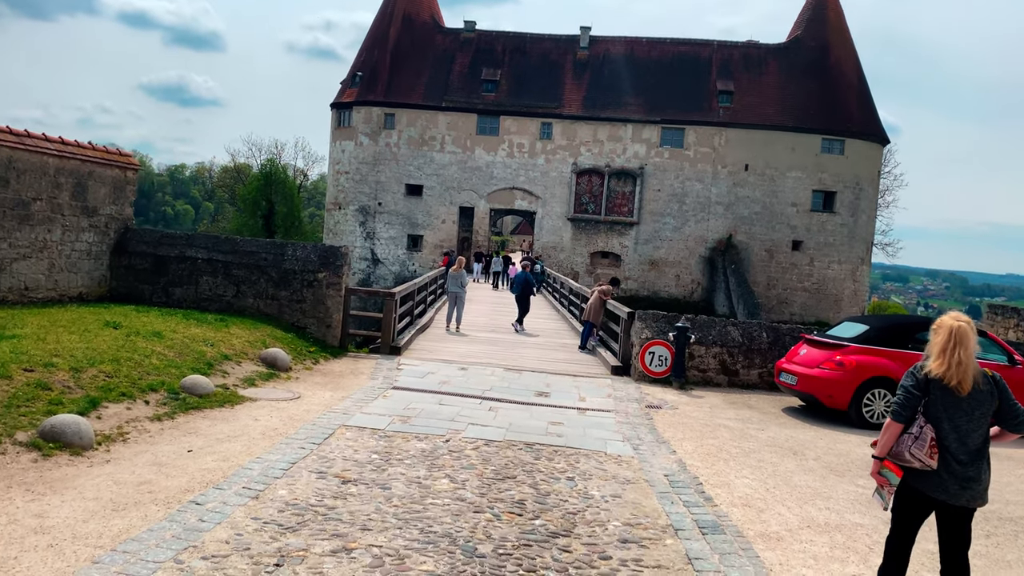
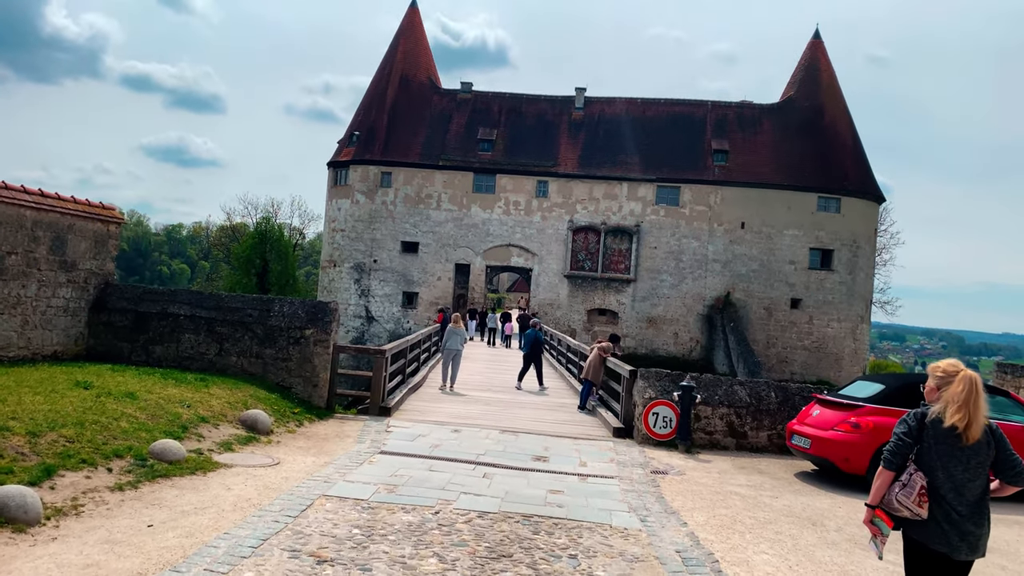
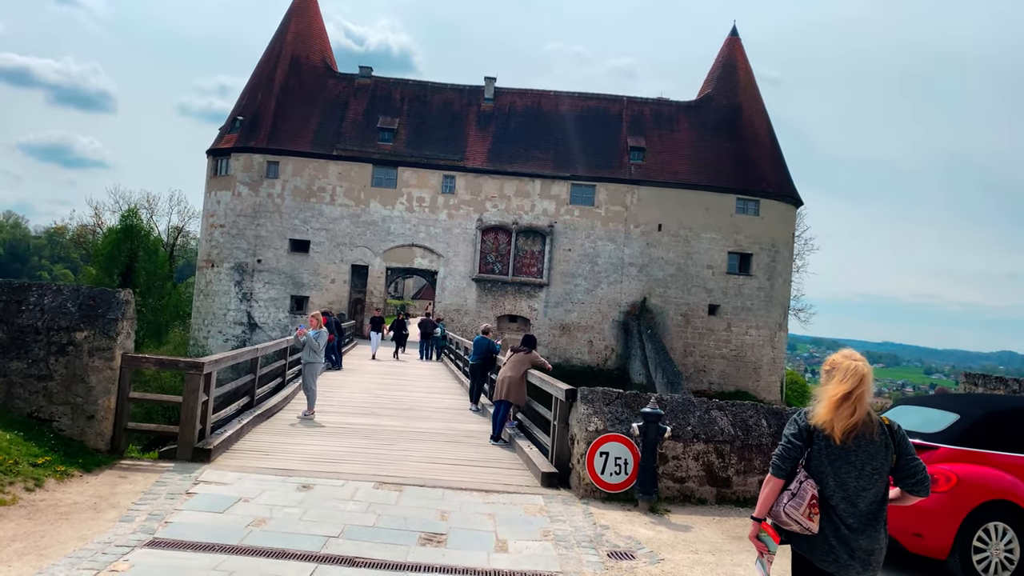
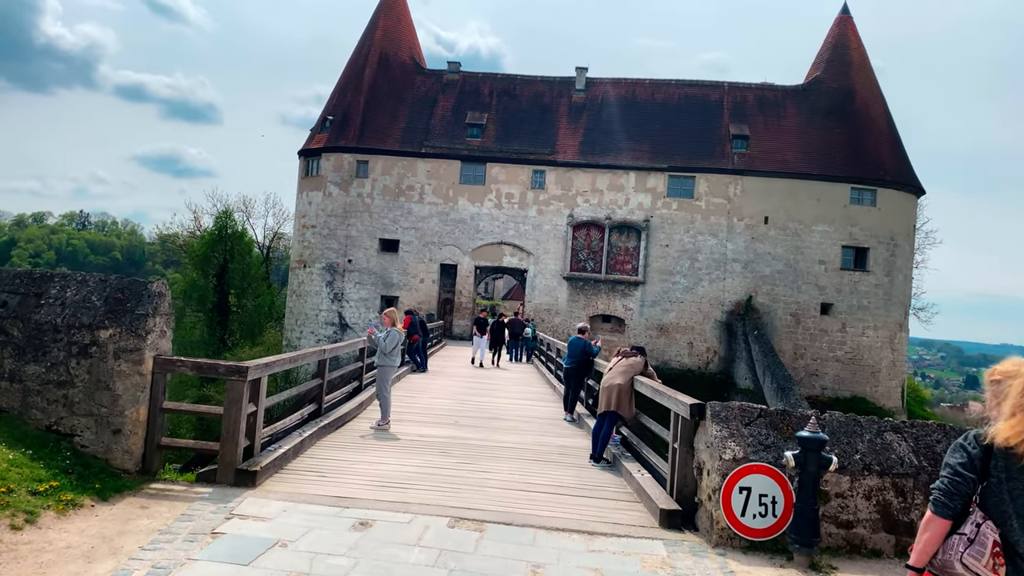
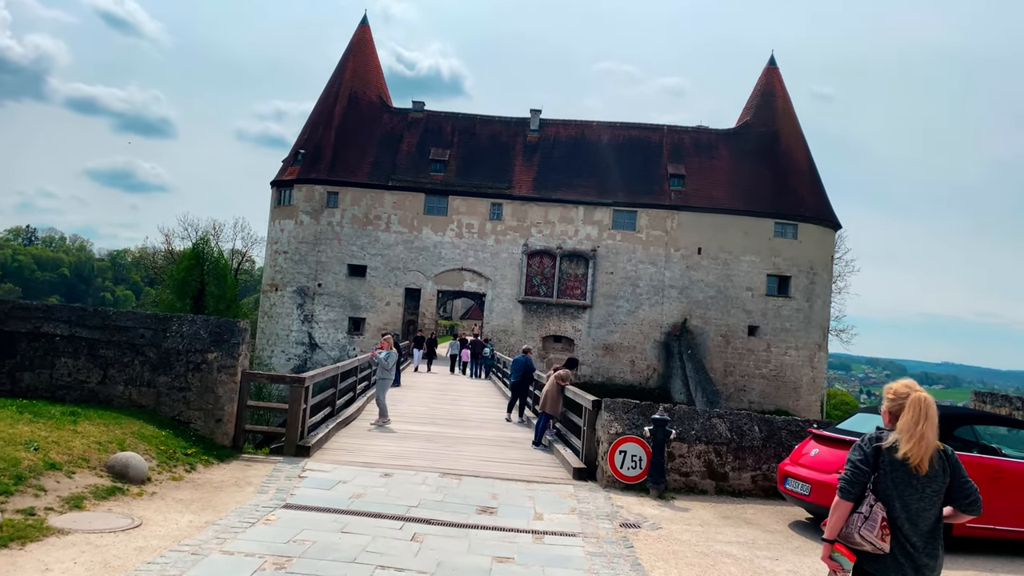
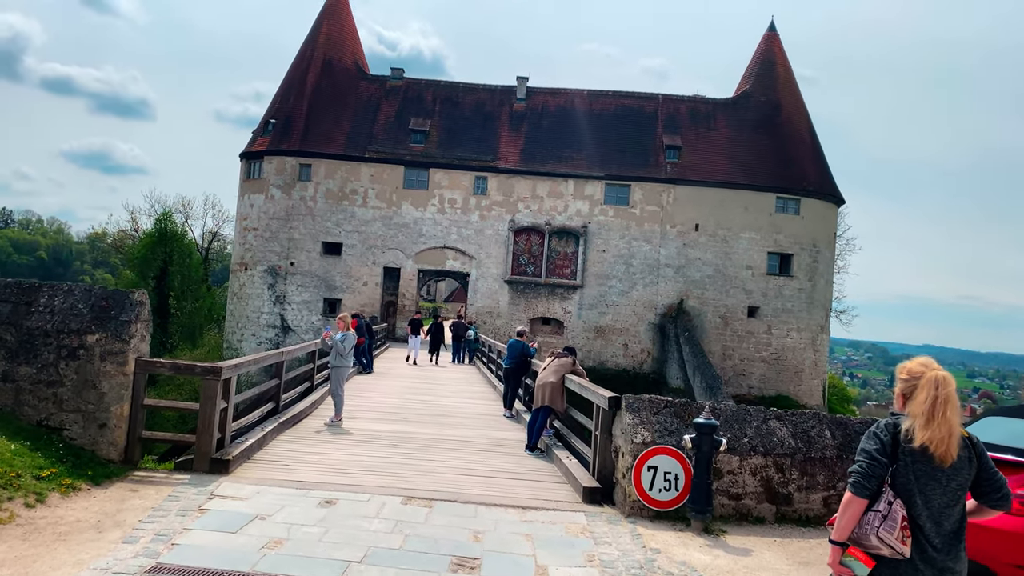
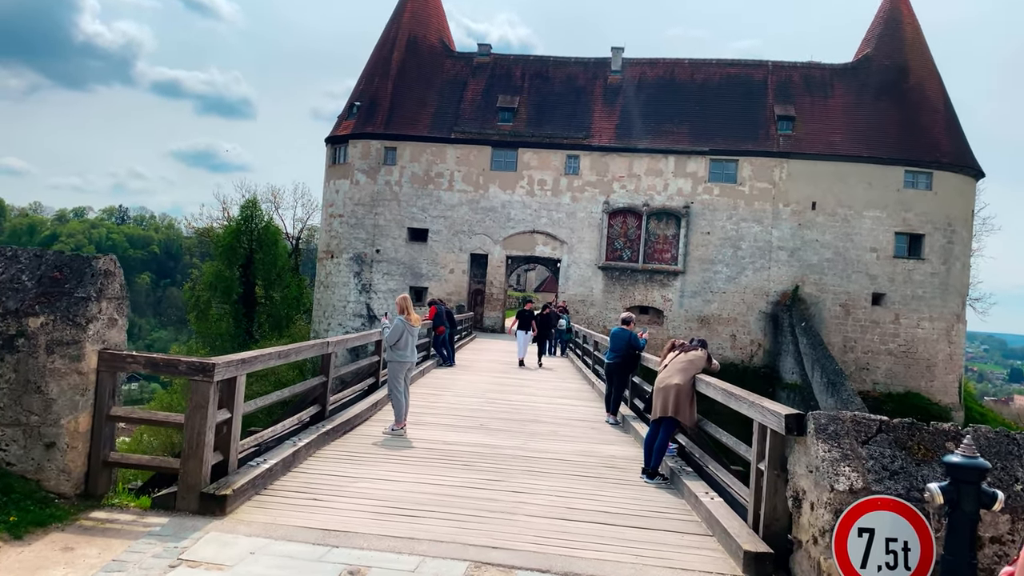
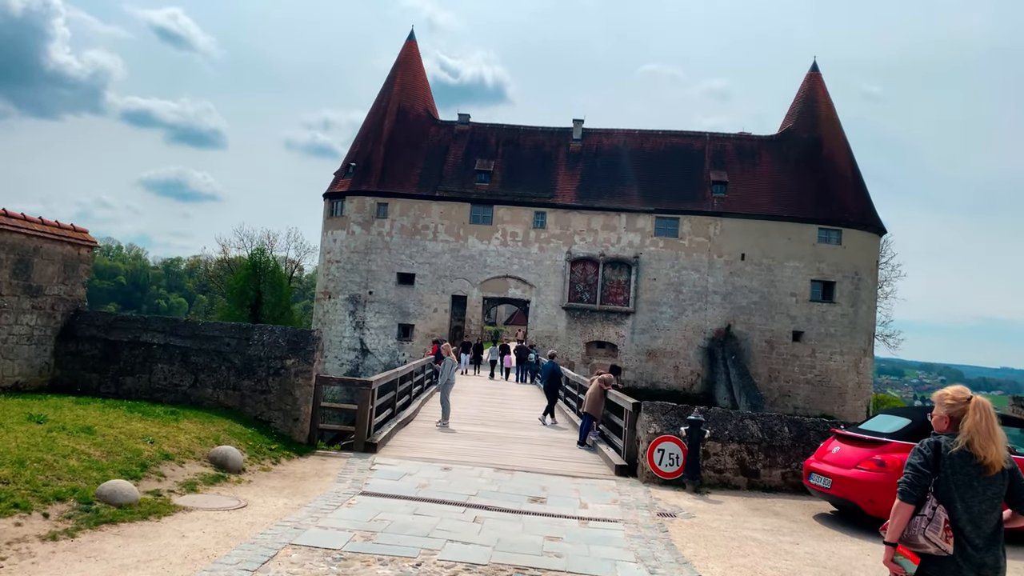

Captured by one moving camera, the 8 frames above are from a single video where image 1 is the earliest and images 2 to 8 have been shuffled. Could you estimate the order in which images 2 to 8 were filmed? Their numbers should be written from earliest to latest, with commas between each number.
2, 8, 5, 3, 6, 4, 7
